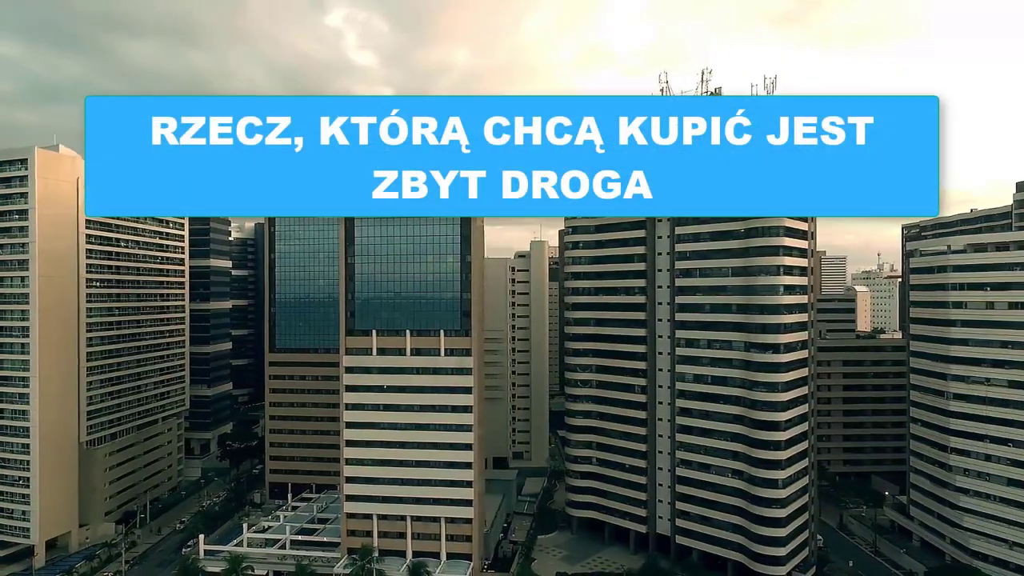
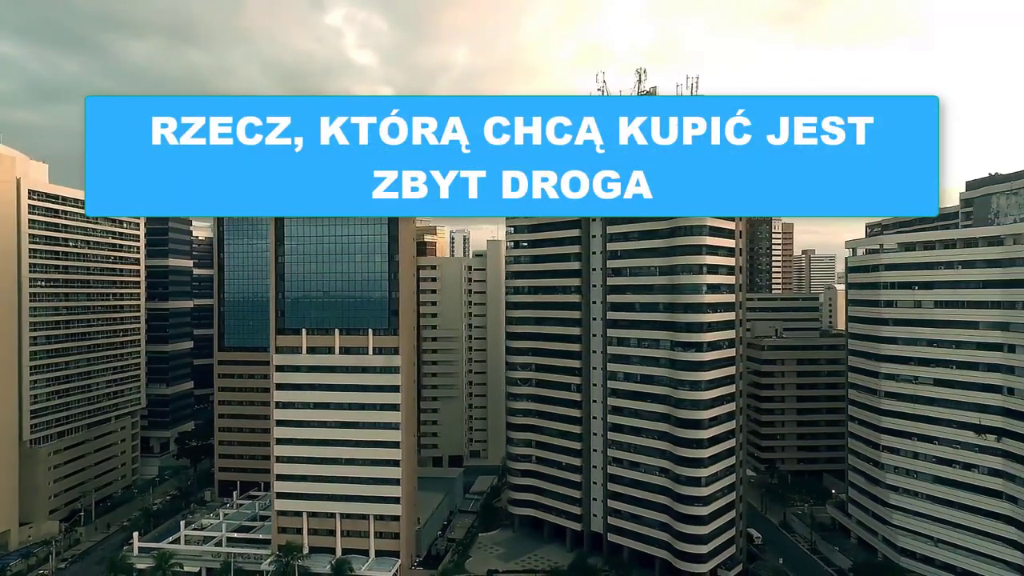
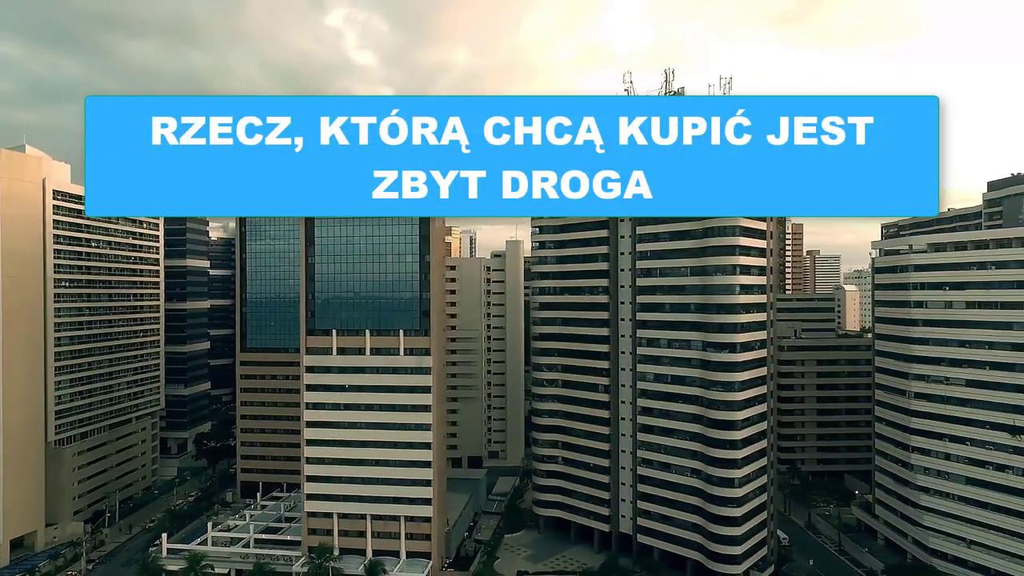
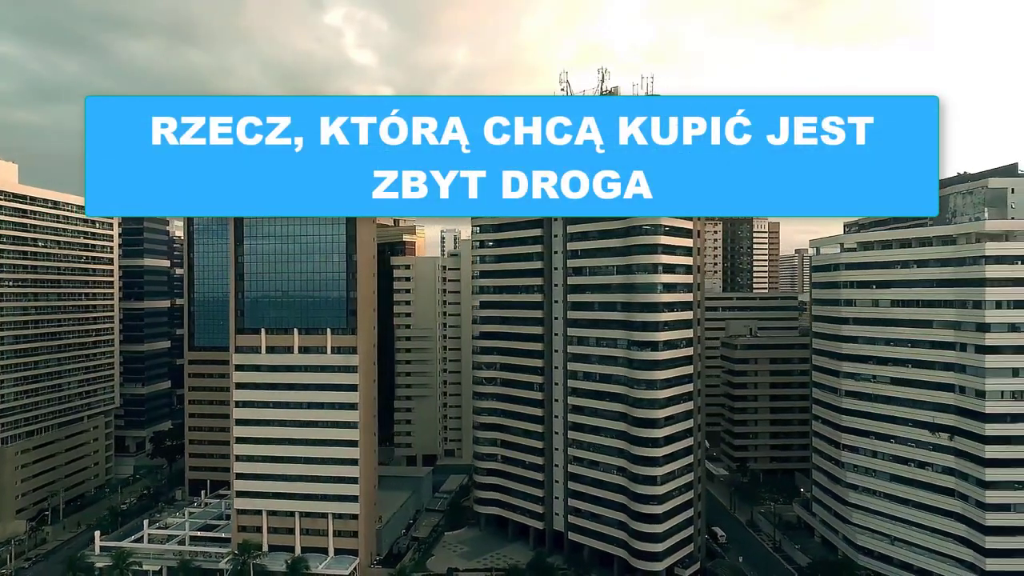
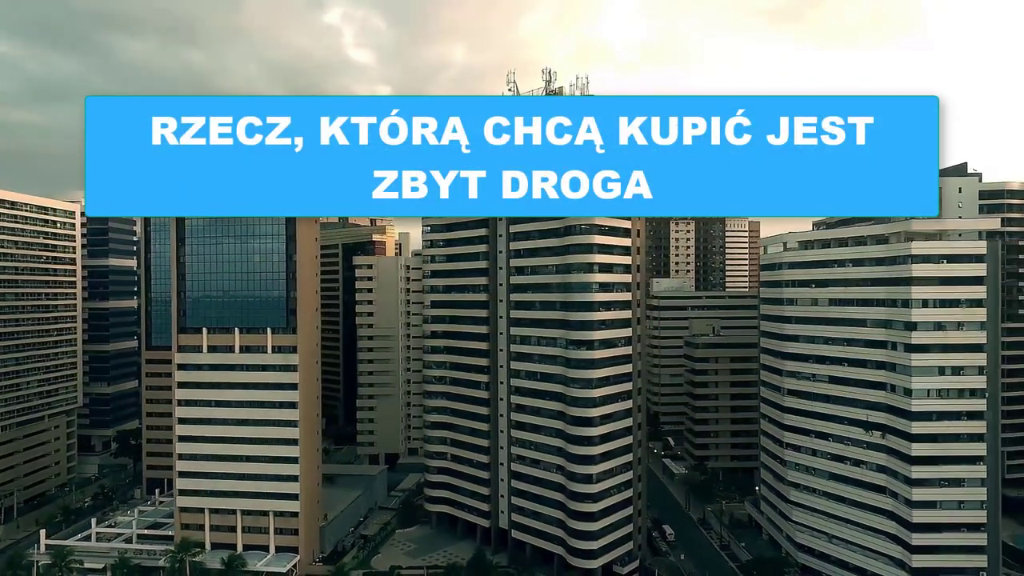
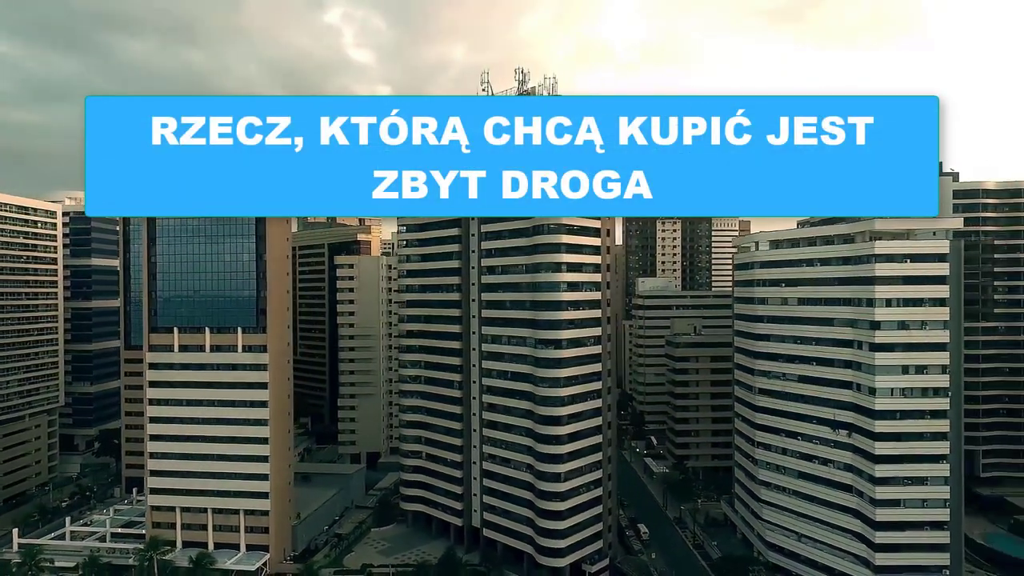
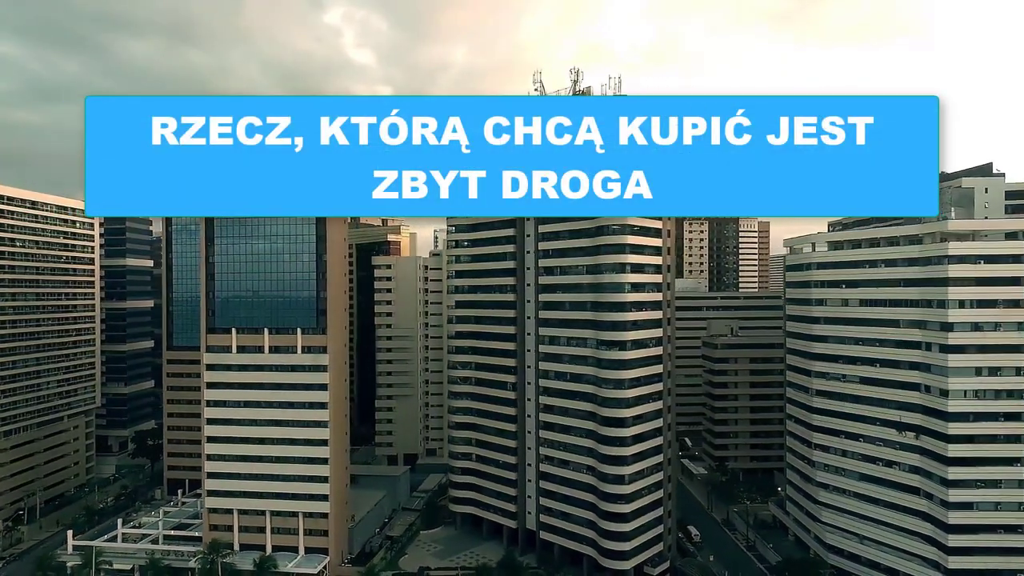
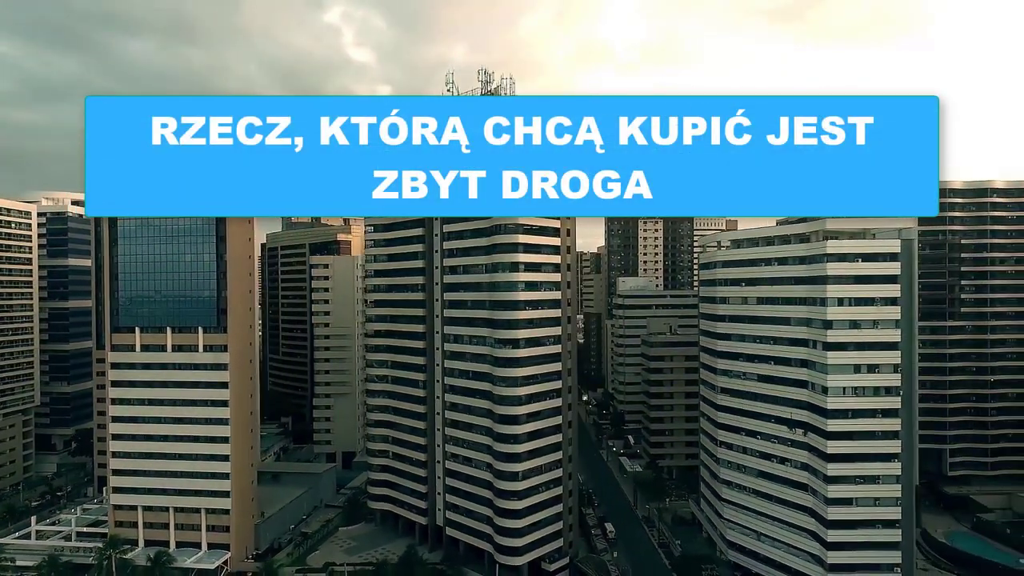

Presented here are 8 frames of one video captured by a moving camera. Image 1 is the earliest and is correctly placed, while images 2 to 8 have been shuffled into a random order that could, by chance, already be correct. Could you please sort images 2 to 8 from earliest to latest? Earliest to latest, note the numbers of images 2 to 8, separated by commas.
3, 2, 4, 7, 5, 6, 8
